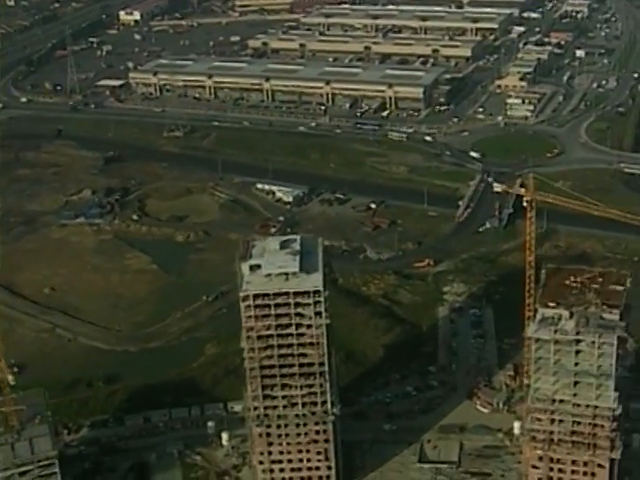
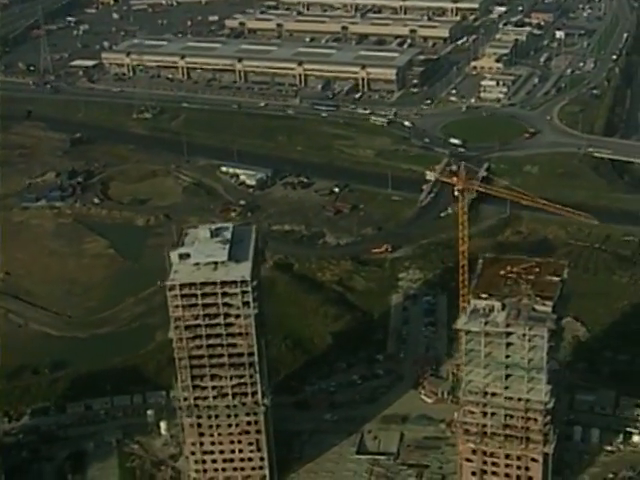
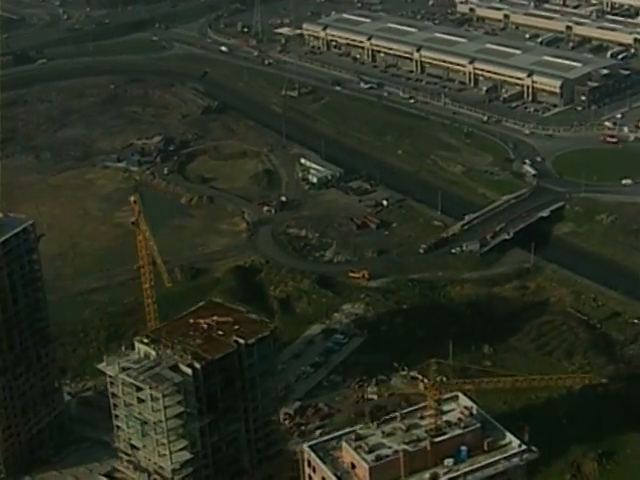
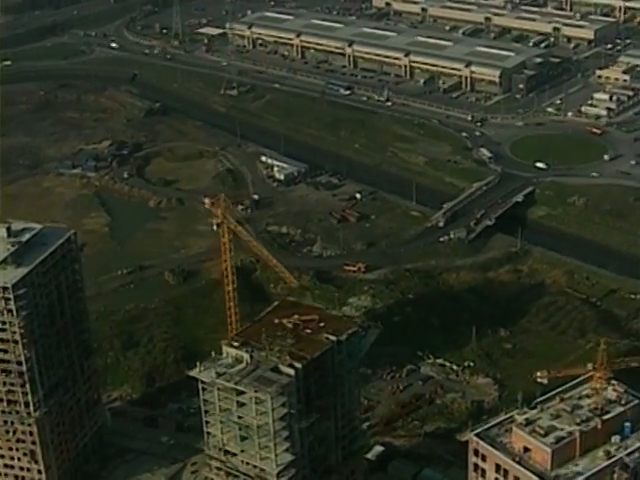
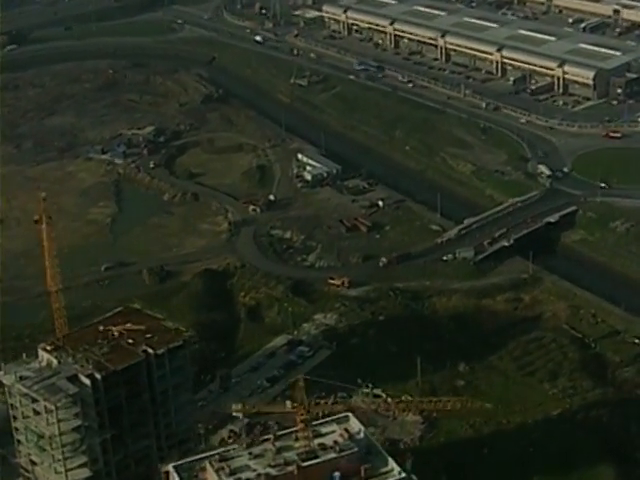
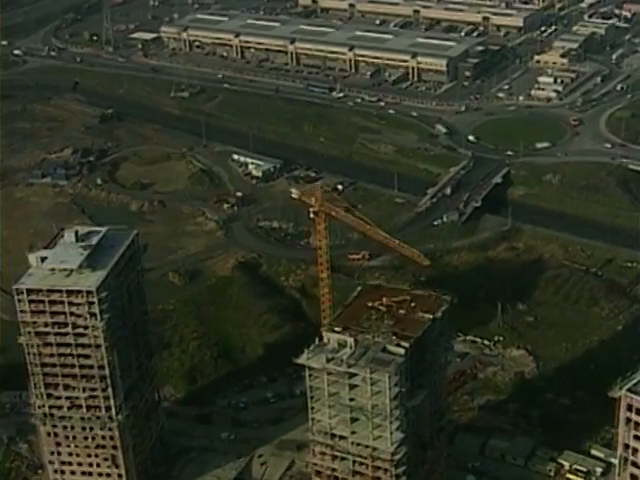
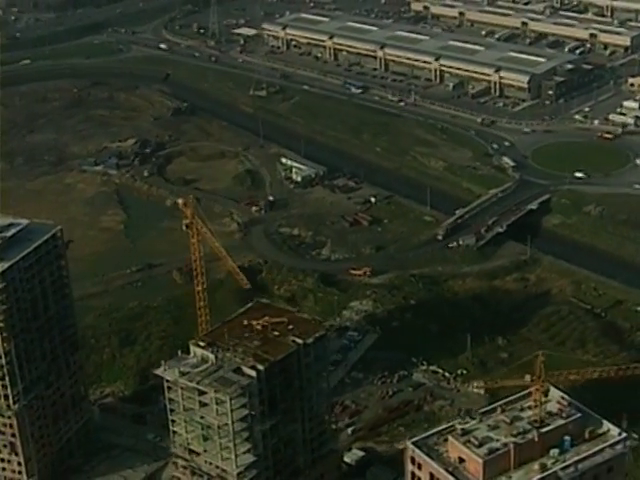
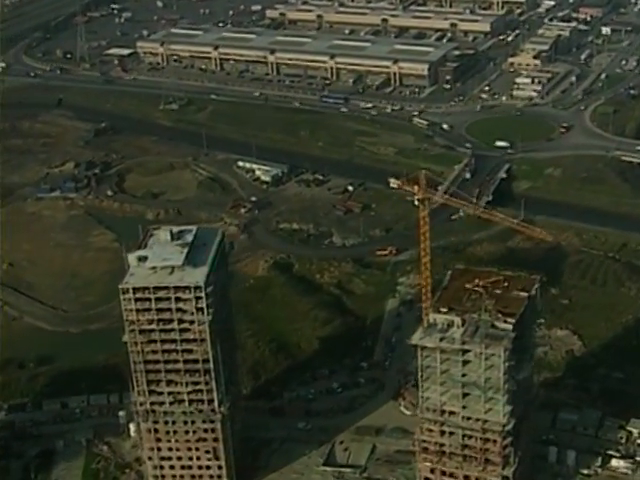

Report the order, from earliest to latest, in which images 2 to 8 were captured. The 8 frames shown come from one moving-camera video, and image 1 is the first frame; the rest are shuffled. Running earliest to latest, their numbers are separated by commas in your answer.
2, 8, 6, 4, 7, 3, 5
